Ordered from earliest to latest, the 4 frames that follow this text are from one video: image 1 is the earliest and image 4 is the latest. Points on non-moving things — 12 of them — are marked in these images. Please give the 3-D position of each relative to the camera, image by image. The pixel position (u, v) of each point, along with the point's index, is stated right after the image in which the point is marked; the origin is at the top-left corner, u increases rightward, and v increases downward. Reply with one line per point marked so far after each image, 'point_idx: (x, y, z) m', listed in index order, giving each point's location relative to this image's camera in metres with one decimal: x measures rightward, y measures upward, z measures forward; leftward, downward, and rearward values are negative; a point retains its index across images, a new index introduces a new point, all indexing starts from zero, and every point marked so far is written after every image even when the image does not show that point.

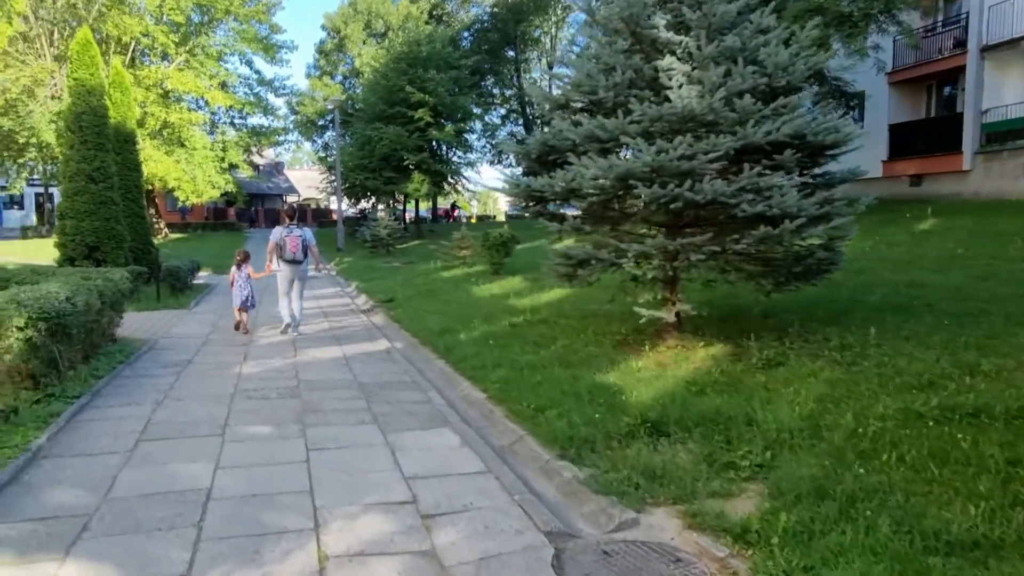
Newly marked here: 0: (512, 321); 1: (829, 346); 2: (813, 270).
0: (0.0, -0.4, +9.1) m
1: (+2.8, -0.5, +6.5) m
2: (+2.6, +0.2, +6.5) m
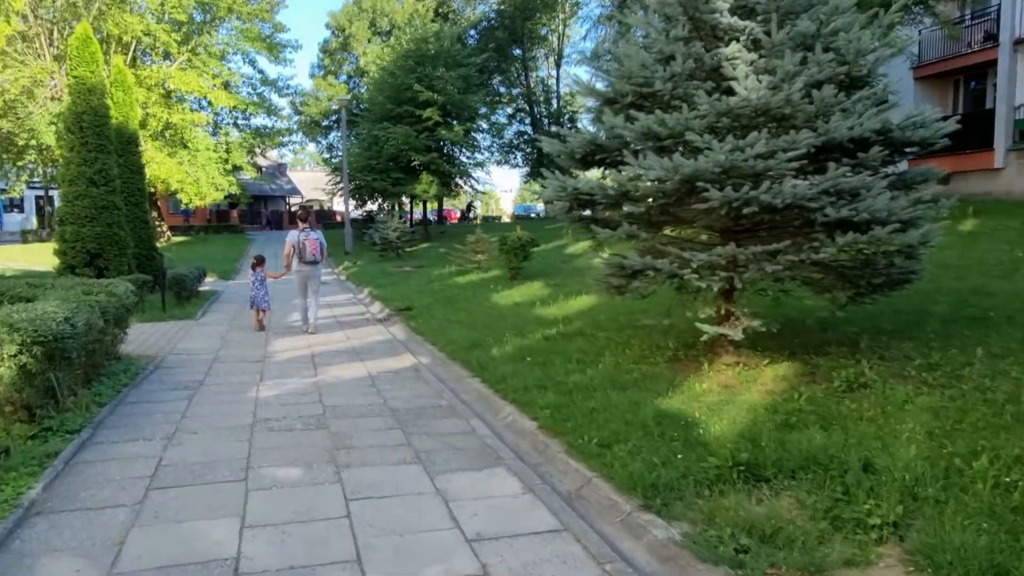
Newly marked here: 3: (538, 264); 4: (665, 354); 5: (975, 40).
0: (+0.4, -0.5, +8.5) m
1: (+3.2, -0.6, +5.9) m
2: (+3.0, +0.1, +5.8) m
3: (+0.6, +0.5, +16.6) m
4: (+1.5, -0.6, +6.9) m
5: (+12.4, +6.6, +19.6) m
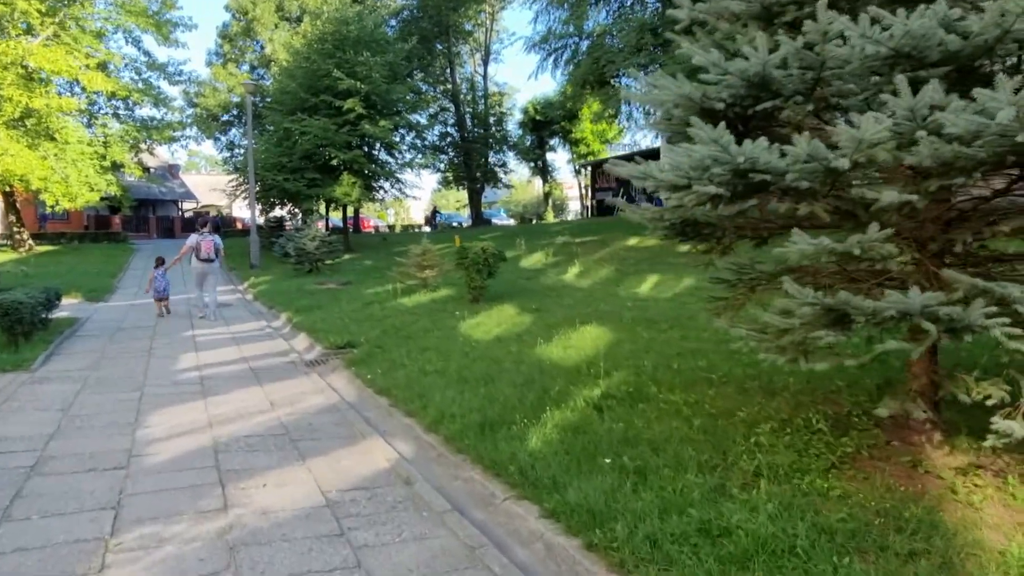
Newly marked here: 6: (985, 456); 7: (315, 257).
0: (+0.6, -0.8, +5.5) m
1: (+3.7, -0.9, +3.3) m
2: (+3.5, -0.2, +3.2) m
3: (-0.3, +0.1, +13.7) m
4: (+1.8, -0.9, +4.1) m
5: (+11.1, +6.2, +18.2) m
6: (+2.5, -0.9, +3.9) m
7: (-4.8, +0.8, +18.1) m
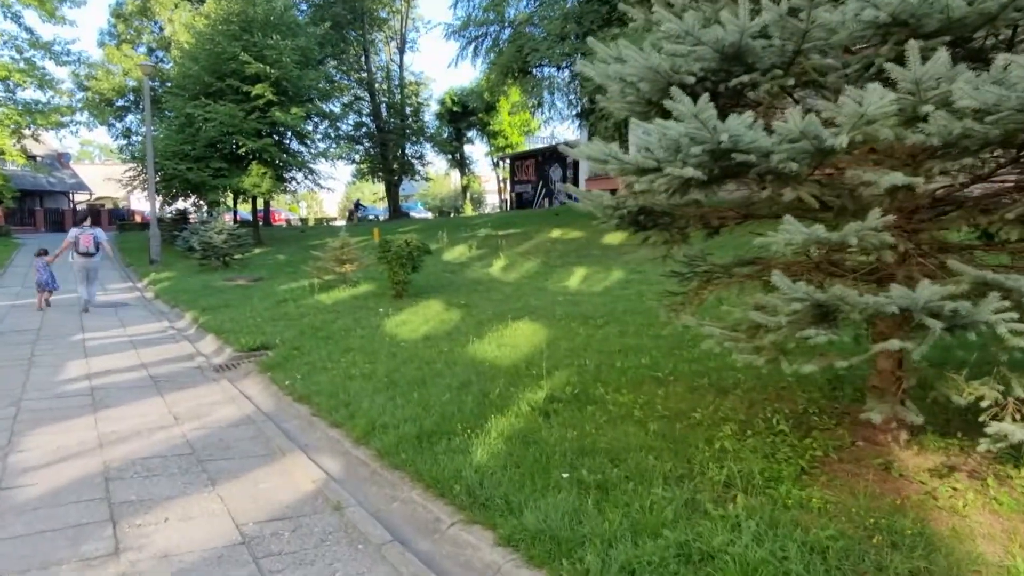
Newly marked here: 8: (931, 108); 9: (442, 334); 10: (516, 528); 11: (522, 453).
0: (+0.2, -0.8, +5.1) m
1: (+3.5, -0.8, +3.2) m
2: (+3.3, -0.2, +3.2) m
3: (-1.6, +0.2, +13.1) m
4: (+1.6, -0.9, +3.9) m
5: (+9.1, +6.5, +18.8) m
6: (+2.3, -0.8, +3.7) m
7: (-6.7, +0.9, +17.0) m
8: (+1.4, +0.6, +2.4) m
9: (-0.8, -0.5, +8.3) m
10: (0.0, -1.0, +3.2) m
11: (+0.1, -0.9, +4.1) m
